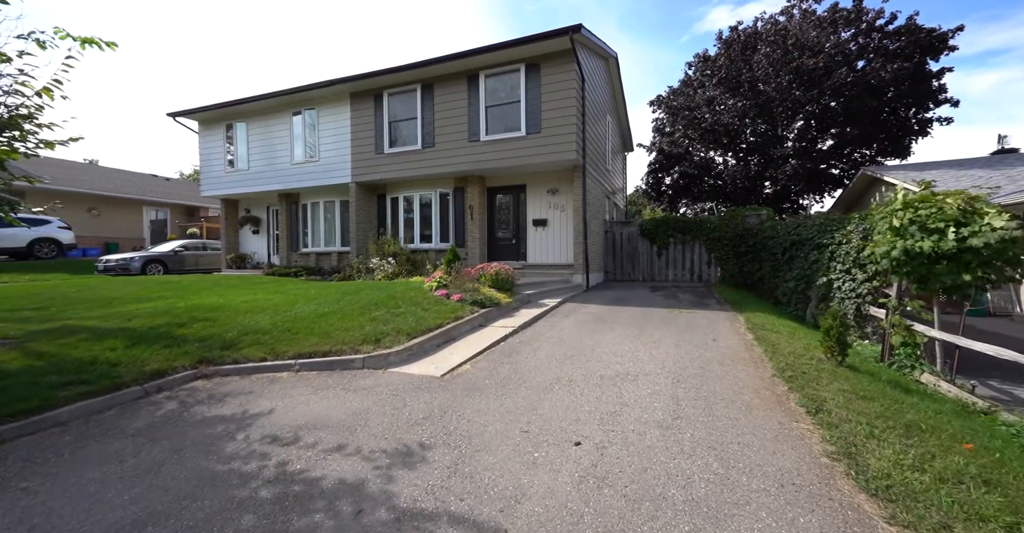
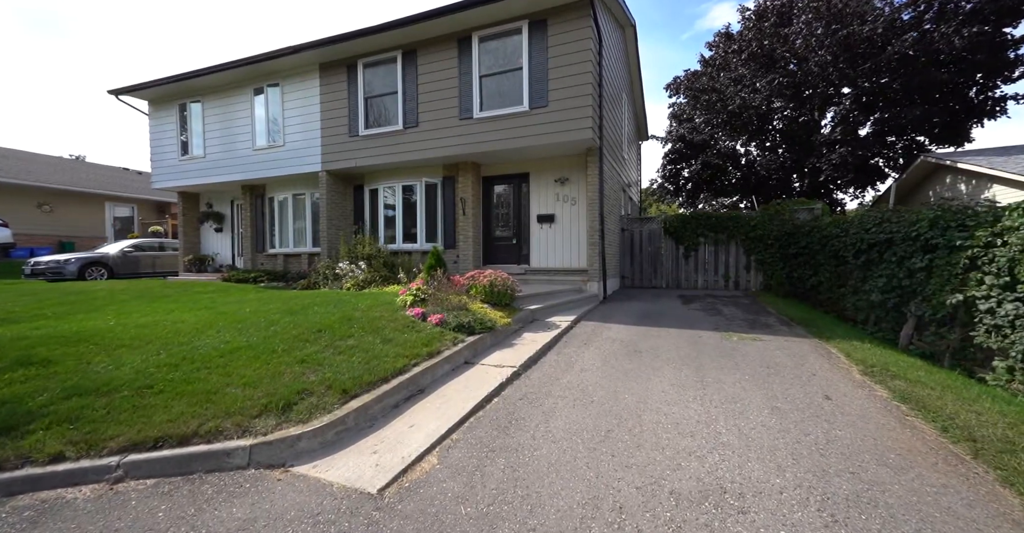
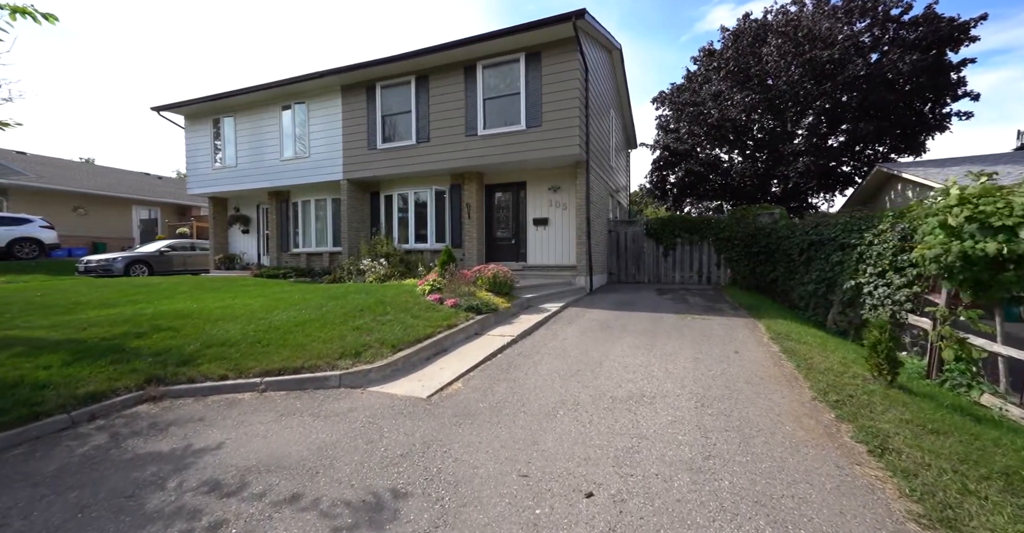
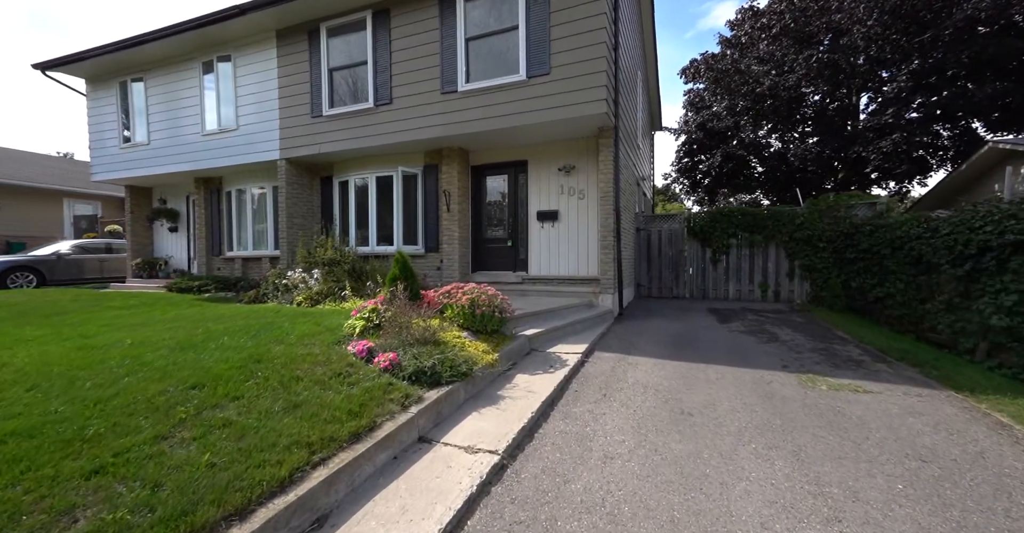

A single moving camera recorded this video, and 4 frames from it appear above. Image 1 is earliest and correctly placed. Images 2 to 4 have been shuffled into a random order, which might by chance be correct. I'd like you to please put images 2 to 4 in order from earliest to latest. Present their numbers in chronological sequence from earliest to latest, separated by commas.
3, 2, 4
